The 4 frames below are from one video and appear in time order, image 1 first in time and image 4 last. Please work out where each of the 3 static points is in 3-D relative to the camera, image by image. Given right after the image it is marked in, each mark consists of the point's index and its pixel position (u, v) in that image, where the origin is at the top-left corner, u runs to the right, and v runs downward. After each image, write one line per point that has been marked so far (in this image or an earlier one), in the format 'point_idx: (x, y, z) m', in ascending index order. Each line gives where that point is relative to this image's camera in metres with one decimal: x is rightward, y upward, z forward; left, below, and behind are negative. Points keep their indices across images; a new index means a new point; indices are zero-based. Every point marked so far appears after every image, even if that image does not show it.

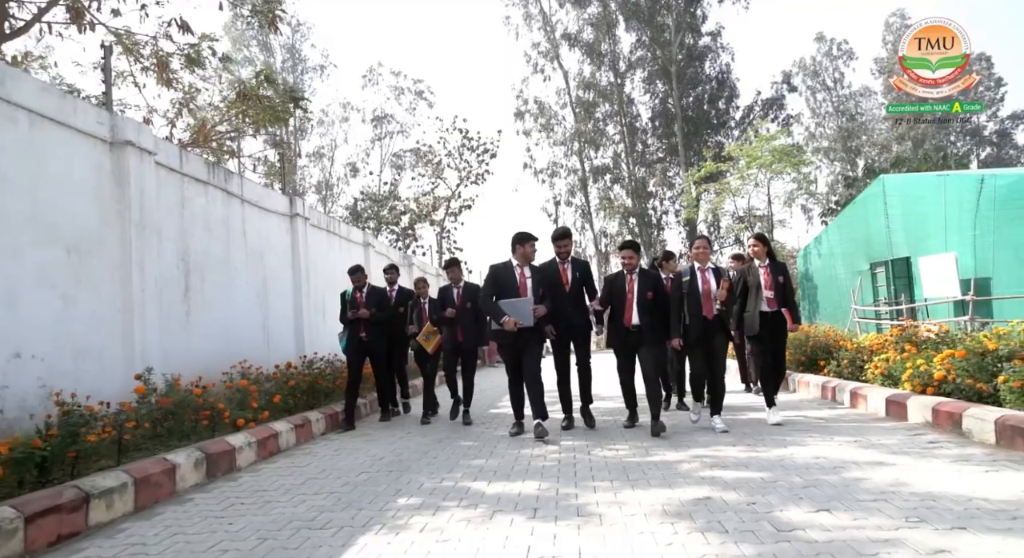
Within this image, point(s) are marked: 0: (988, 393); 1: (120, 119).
0: (+3.8, -0.9, +4.9) m
1: (-3.5, +1.4, +5.5) m
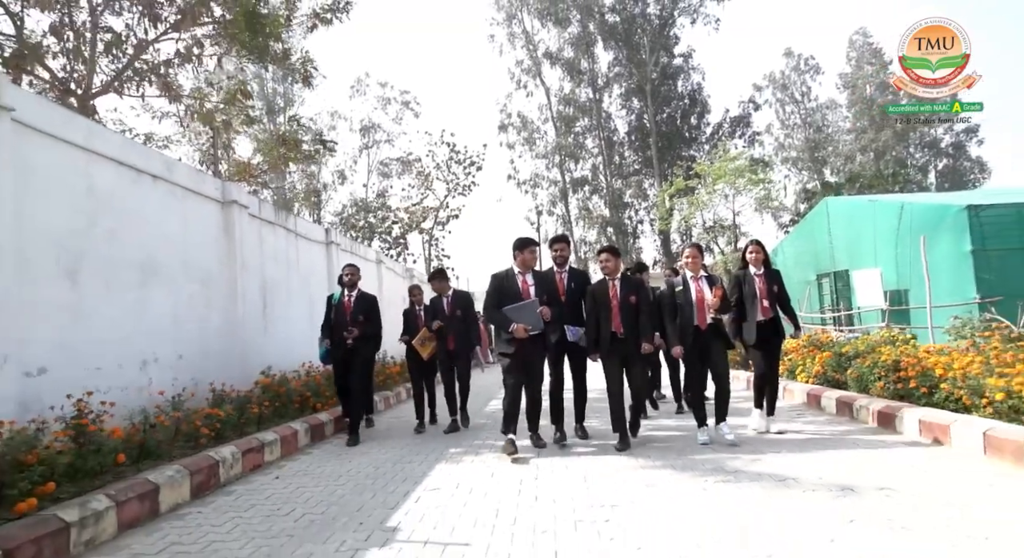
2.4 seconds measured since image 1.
0: (+3.8, -1.2, +7.1) m
1: (-3.5, +1.1, +7.5) m
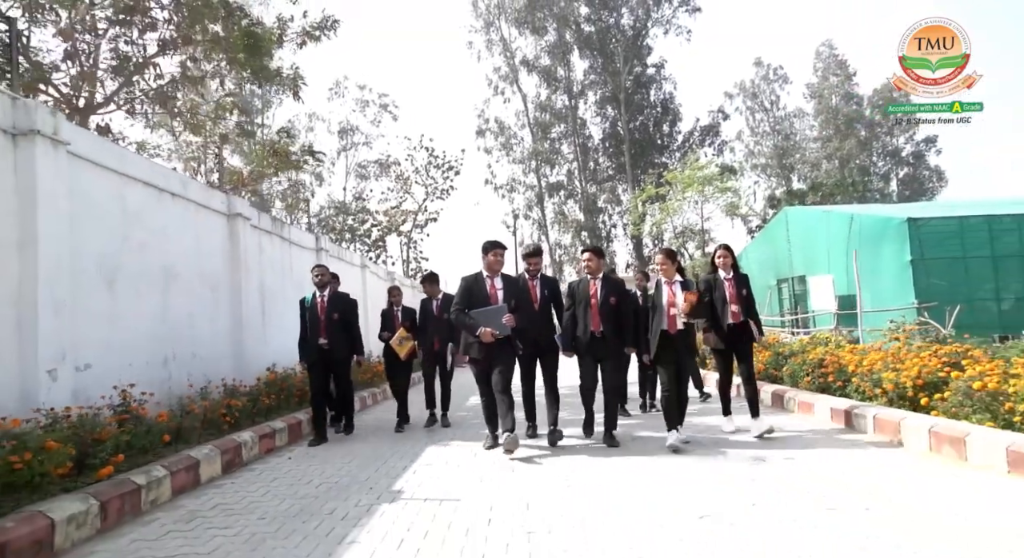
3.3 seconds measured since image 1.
0: (+3.5, -1.3, +8.2) m
1: (-3.7, +1.1, +8.2) m
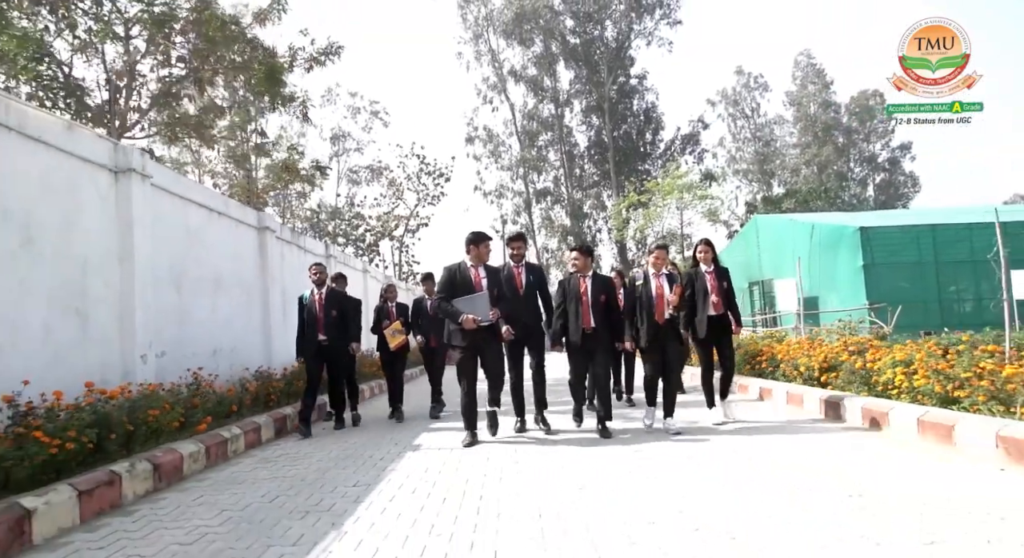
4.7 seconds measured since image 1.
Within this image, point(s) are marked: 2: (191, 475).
0: (+3.4, -1.4, +9.6) m
1: (-3.9, +1.0, +9.6) m
2: (-2.4, -1.5, +4.6) m
